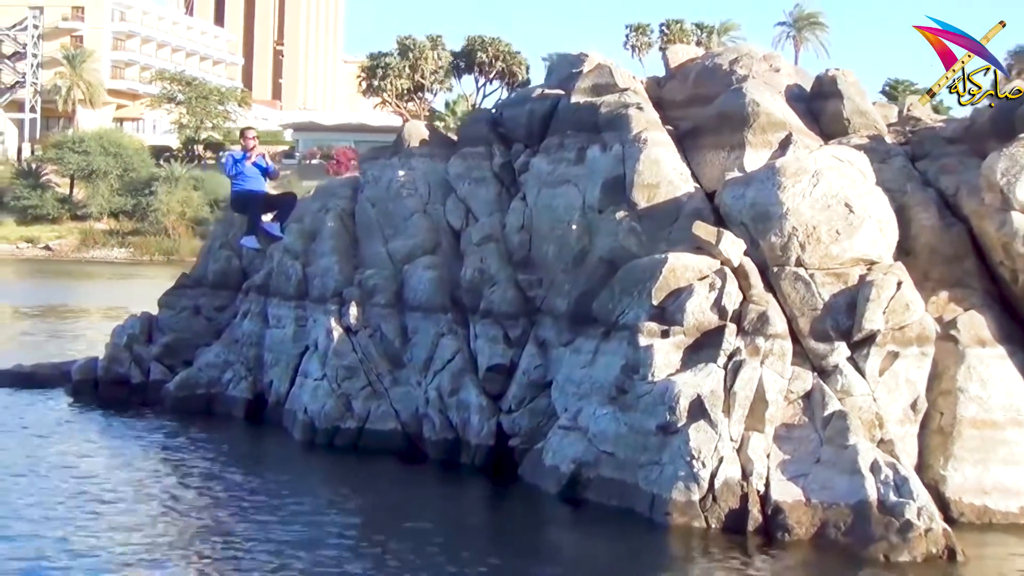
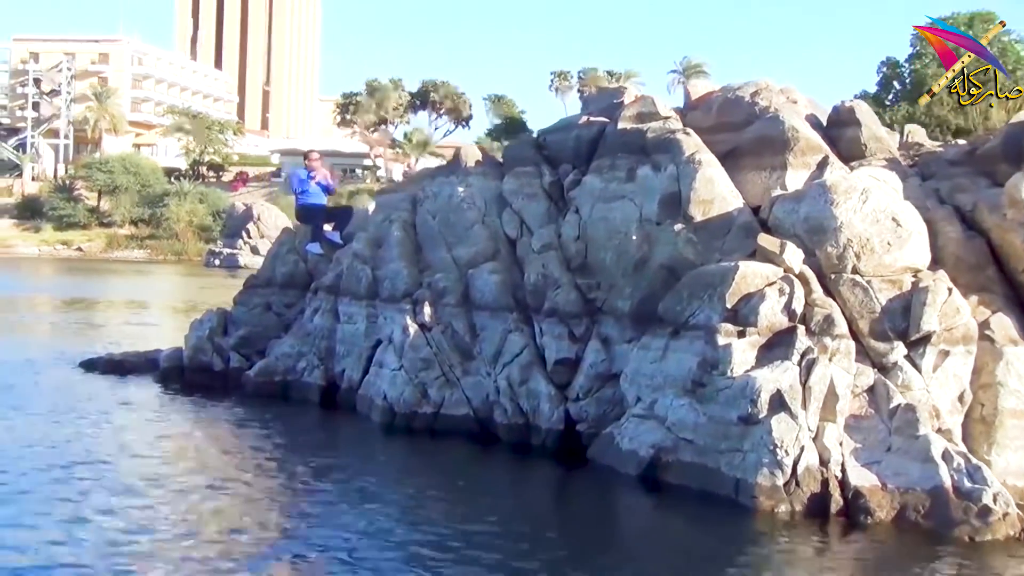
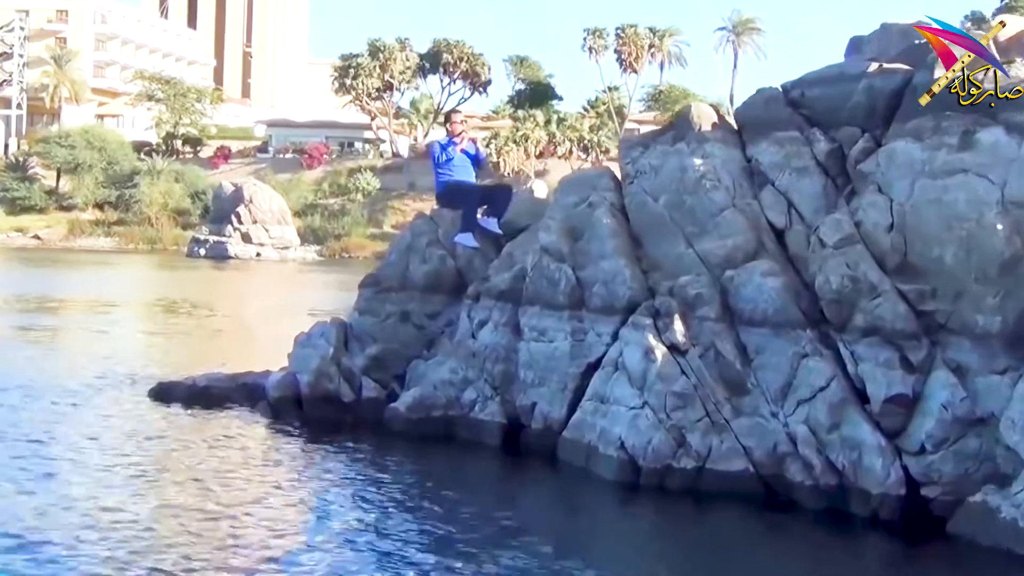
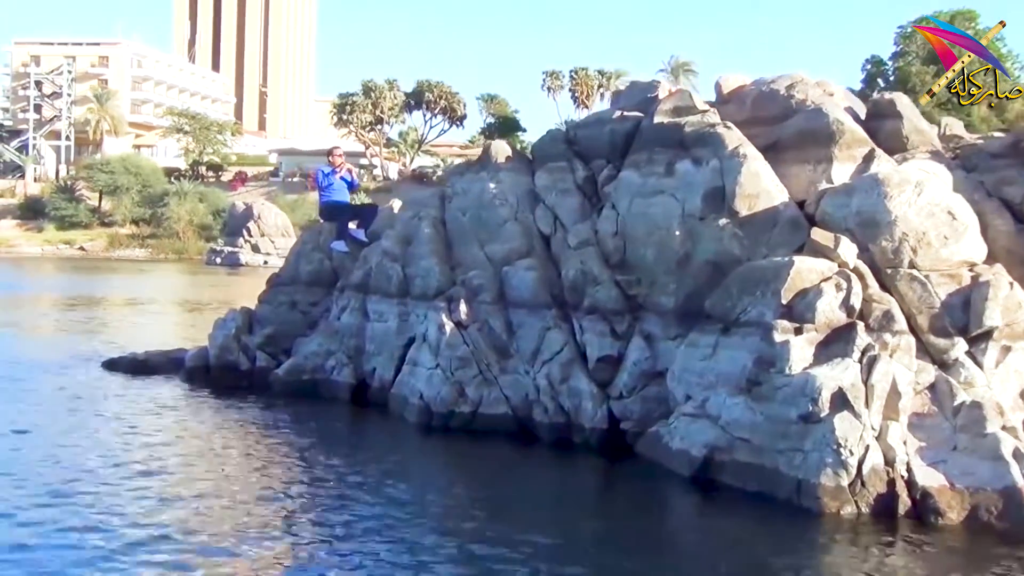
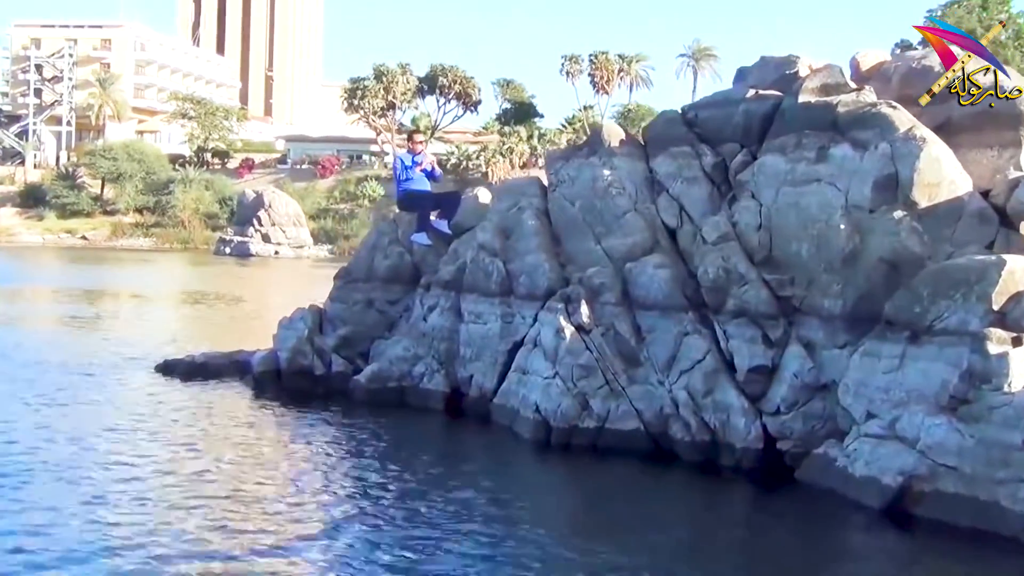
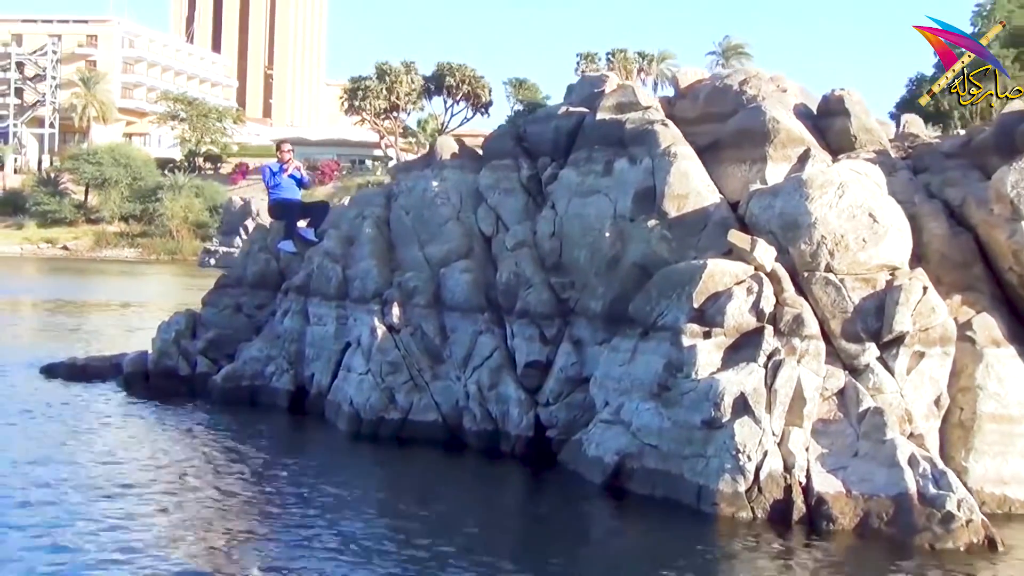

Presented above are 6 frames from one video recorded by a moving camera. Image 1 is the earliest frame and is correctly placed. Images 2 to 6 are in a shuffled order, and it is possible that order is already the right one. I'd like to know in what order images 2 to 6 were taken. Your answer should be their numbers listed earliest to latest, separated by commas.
6, 2, 4, 5, 3
